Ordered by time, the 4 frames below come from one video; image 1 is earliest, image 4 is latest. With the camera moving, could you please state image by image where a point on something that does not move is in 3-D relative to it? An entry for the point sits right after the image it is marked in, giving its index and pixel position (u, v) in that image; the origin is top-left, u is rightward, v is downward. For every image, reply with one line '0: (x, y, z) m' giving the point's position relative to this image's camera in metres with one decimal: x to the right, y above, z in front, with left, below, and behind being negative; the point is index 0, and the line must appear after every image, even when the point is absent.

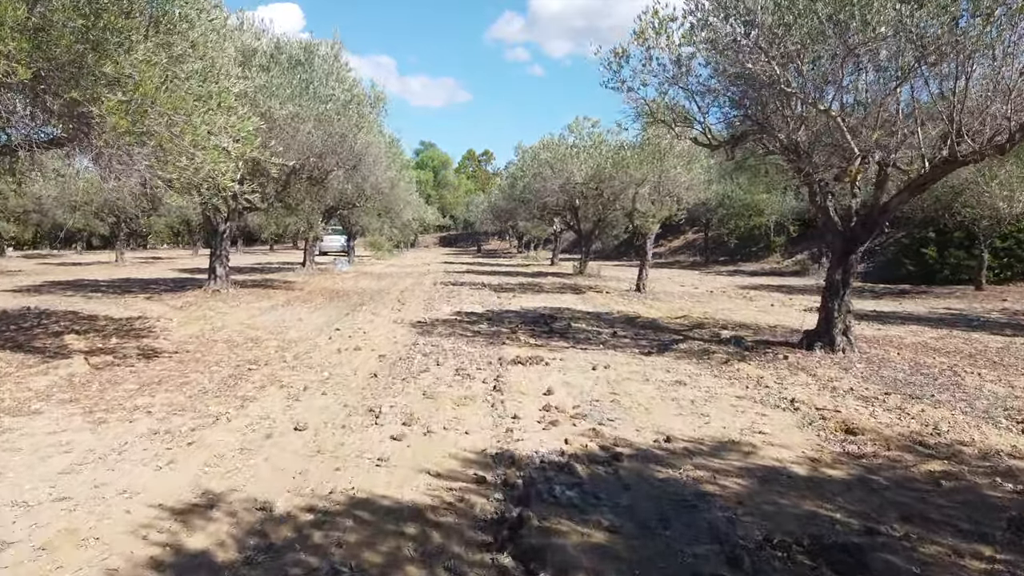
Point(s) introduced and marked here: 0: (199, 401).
0: (-2.0, -0.7, +7.6) m
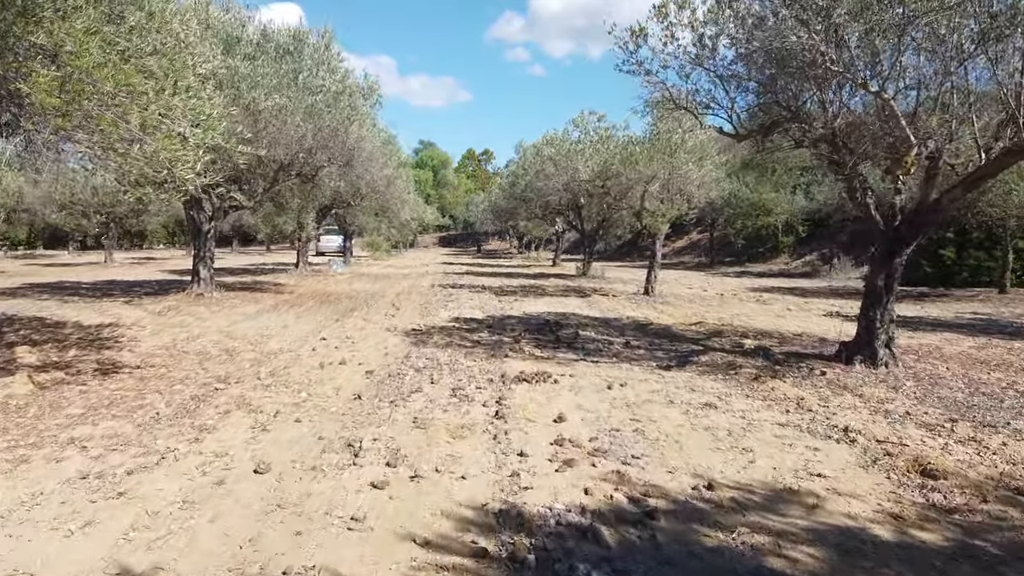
0: (-1.9, -0.8, +6.4) m
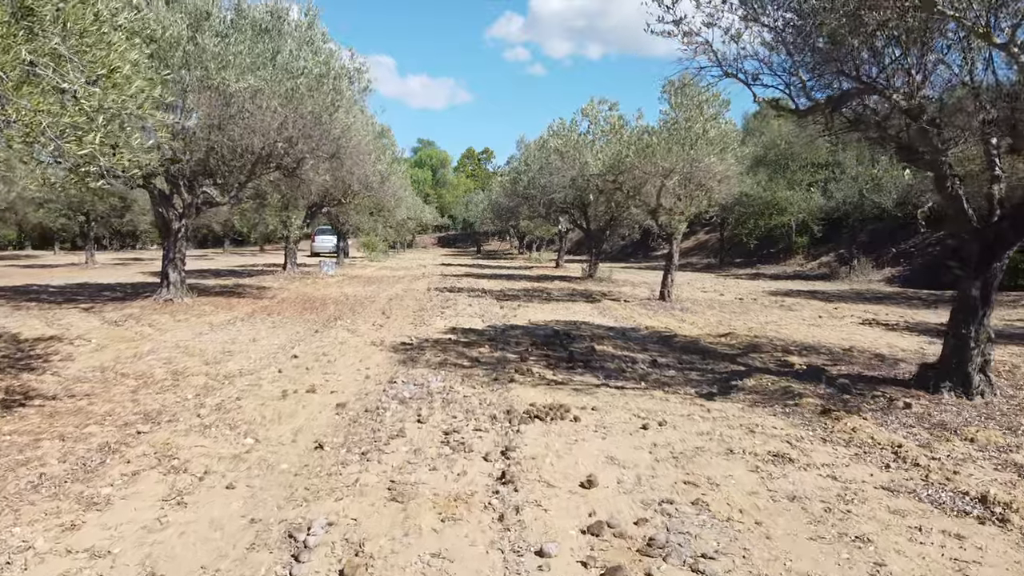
0: (-1.9, -0.8, +4.5) m
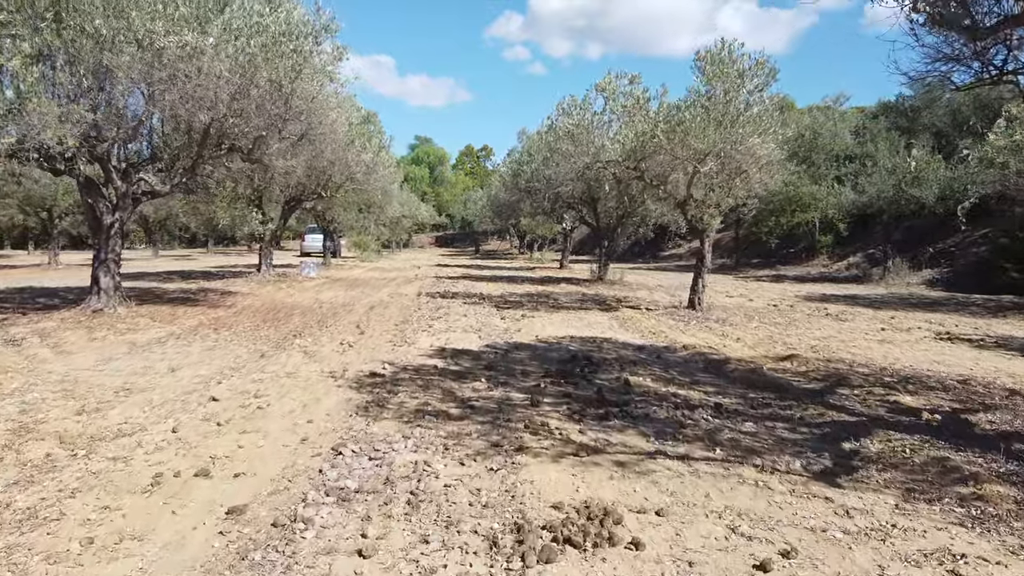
0: (-1.8, -0.9, +1.6) m
